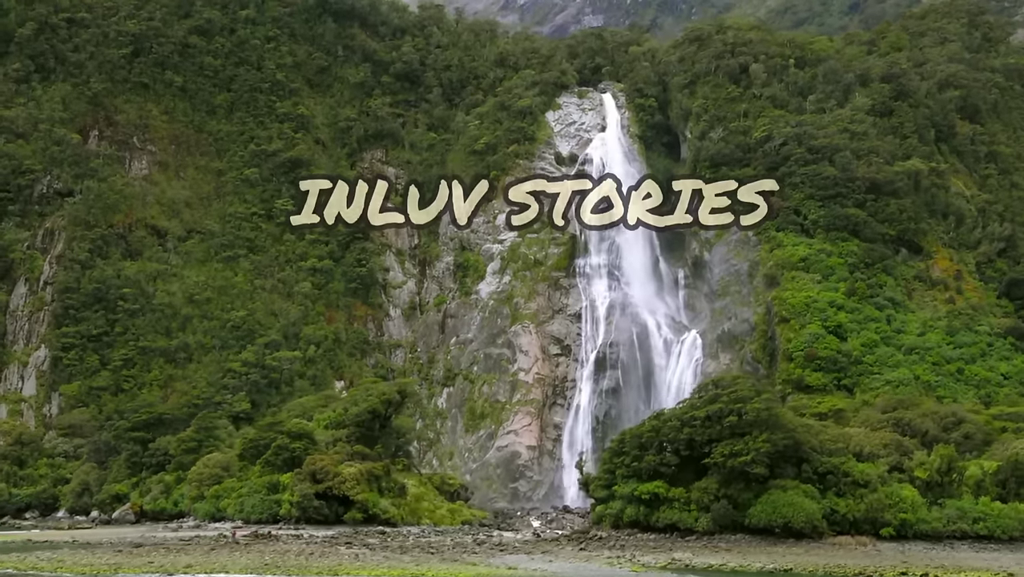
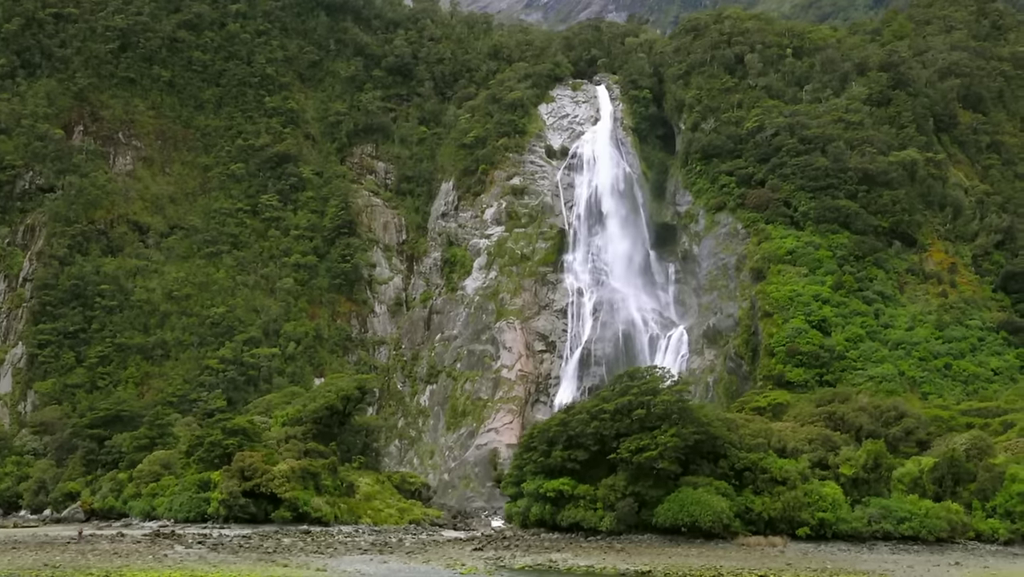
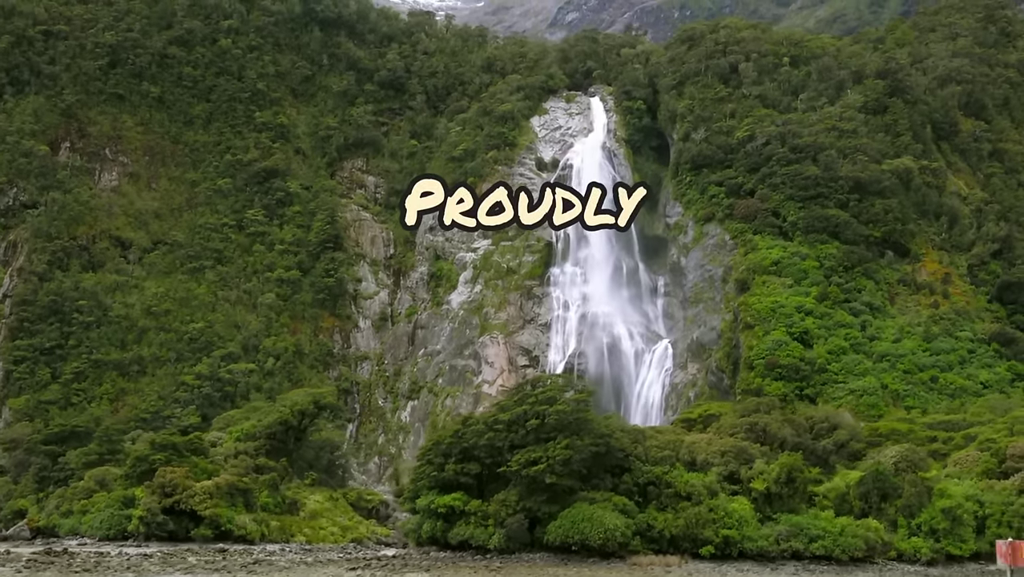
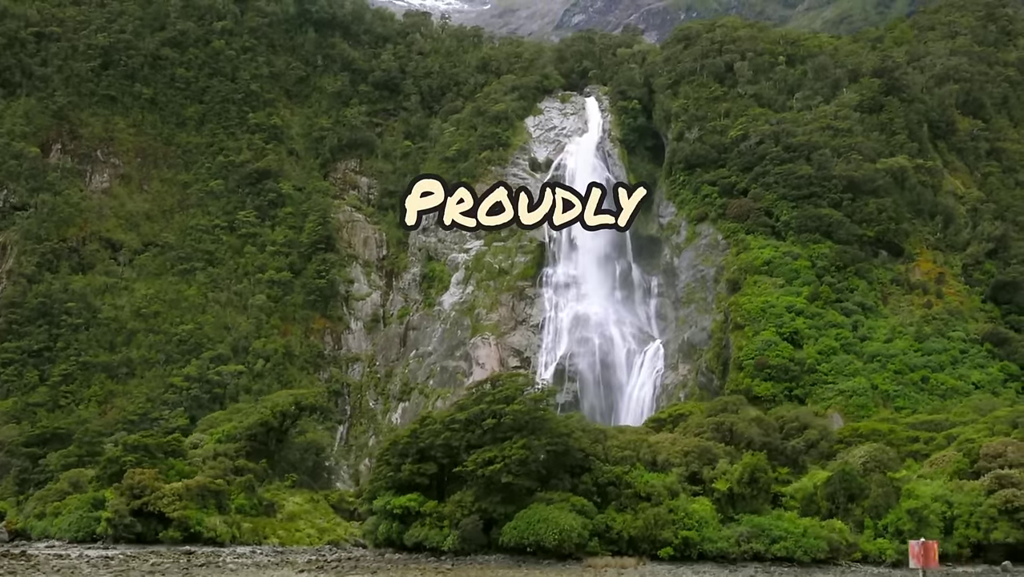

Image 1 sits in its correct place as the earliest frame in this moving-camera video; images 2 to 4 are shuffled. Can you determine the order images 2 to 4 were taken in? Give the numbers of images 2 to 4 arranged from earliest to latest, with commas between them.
2, 3, 4
